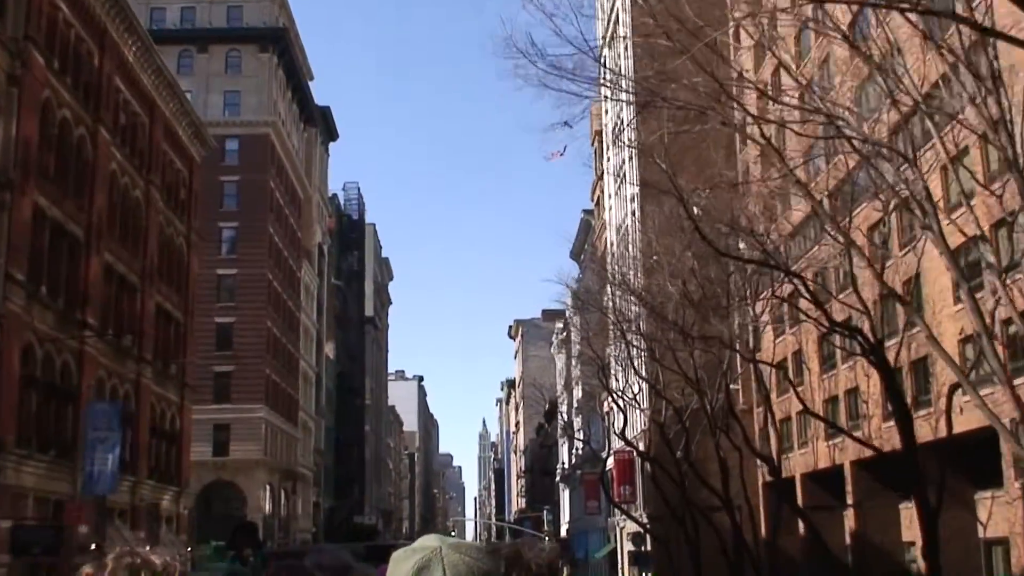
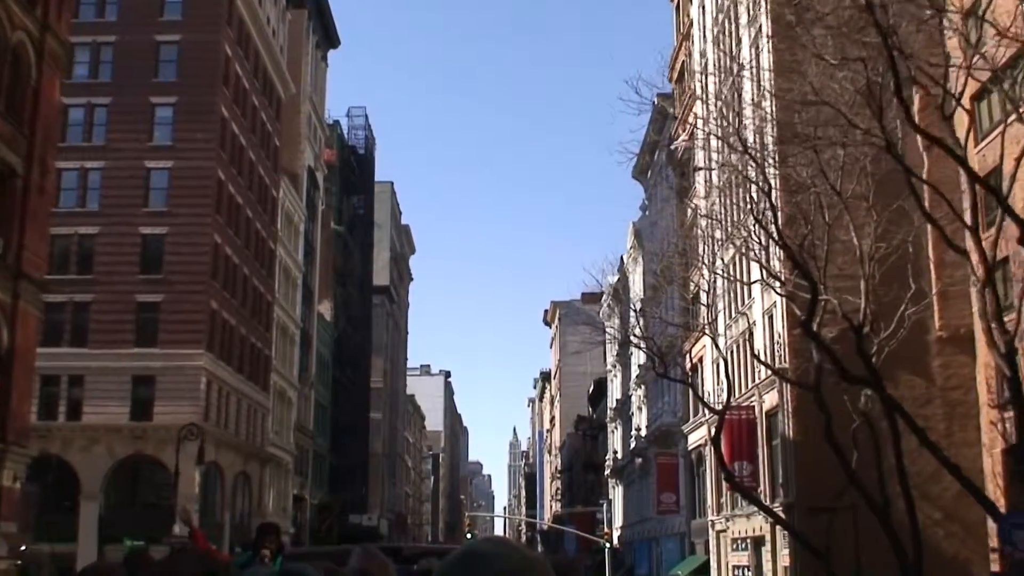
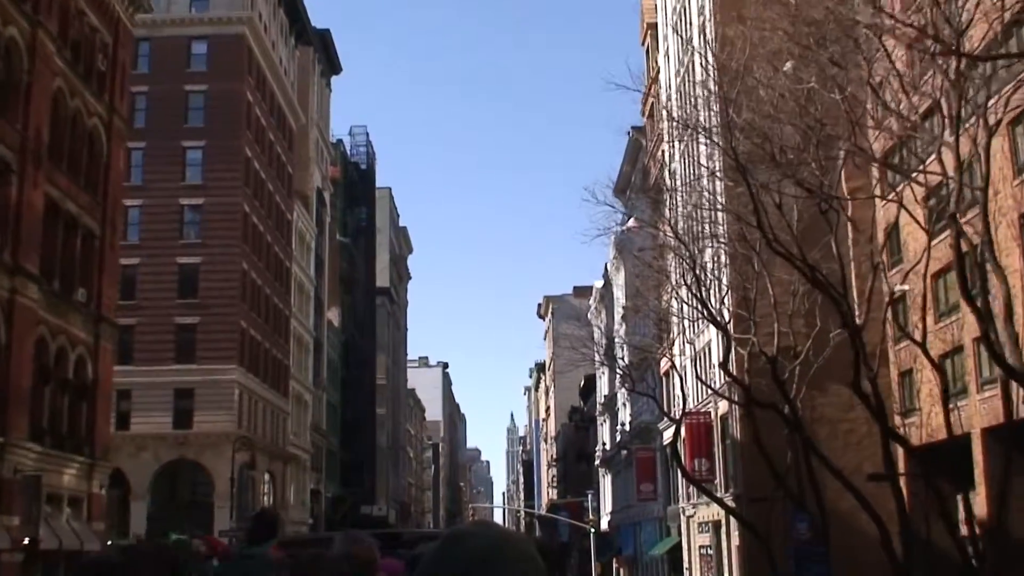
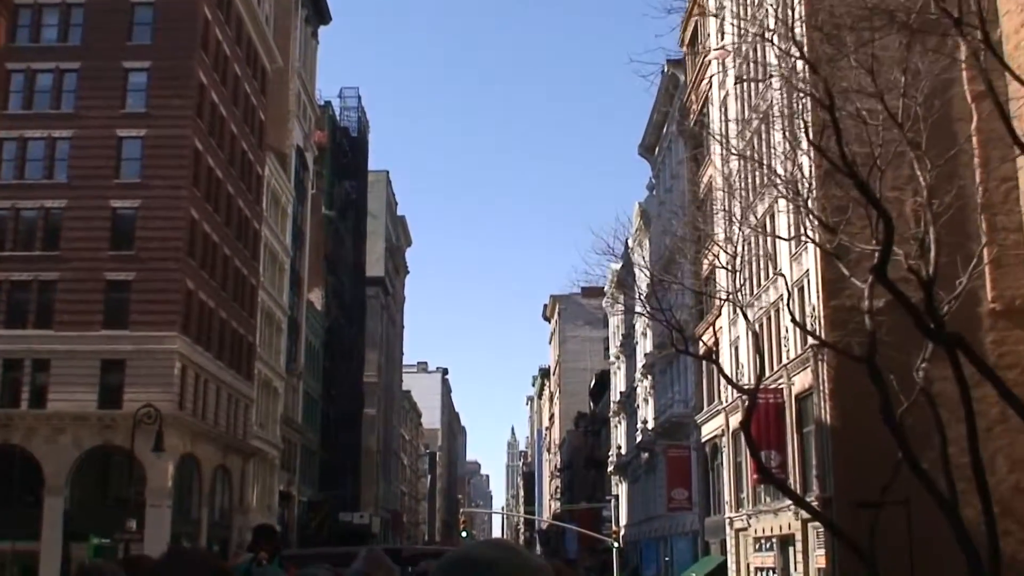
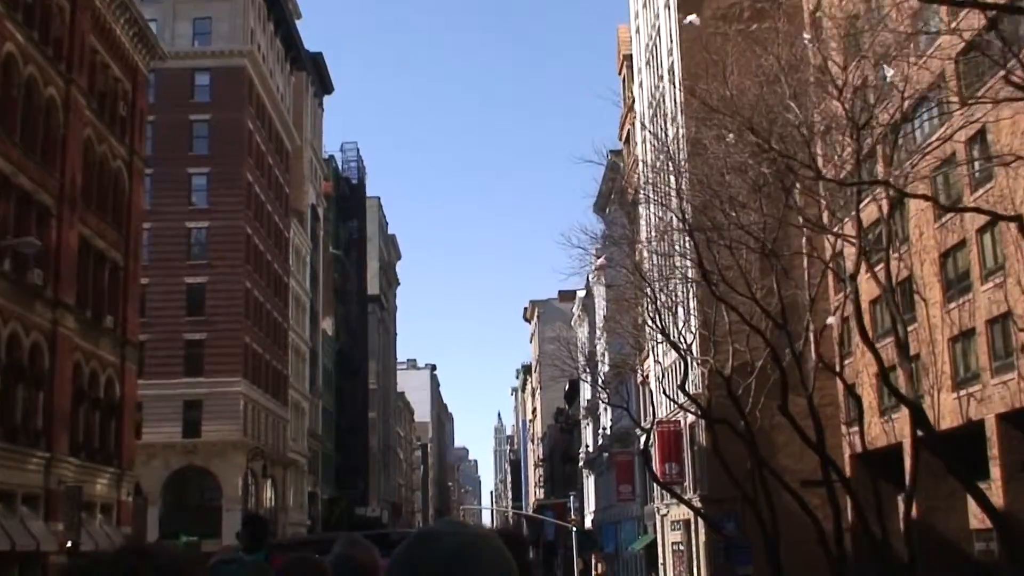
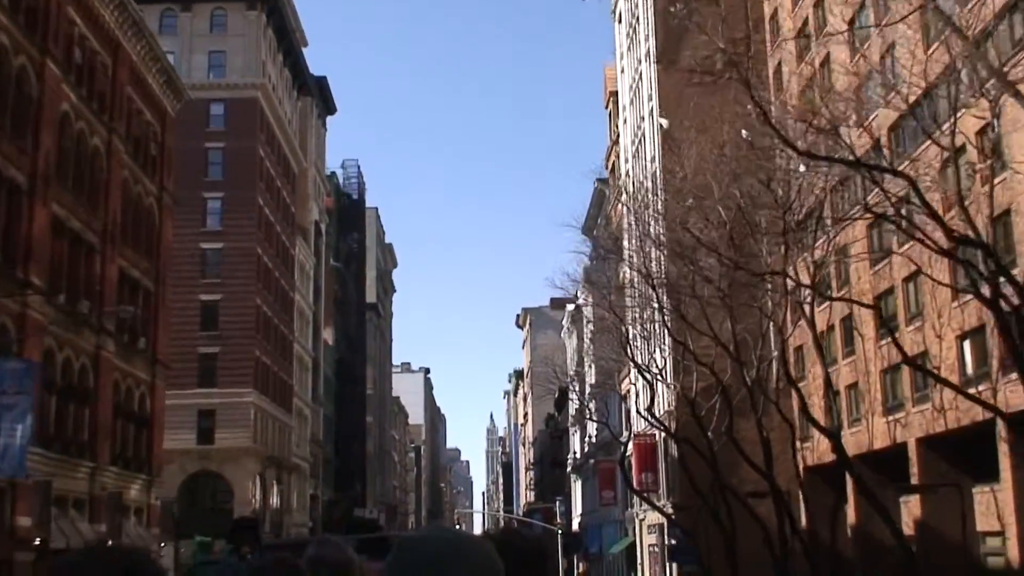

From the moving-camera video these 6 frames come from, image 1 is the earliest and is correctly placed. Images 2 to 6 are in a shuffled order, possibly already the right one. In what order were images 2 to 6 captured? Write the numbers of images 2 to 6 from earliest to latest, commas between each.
6, 5, 3, 2, 4
